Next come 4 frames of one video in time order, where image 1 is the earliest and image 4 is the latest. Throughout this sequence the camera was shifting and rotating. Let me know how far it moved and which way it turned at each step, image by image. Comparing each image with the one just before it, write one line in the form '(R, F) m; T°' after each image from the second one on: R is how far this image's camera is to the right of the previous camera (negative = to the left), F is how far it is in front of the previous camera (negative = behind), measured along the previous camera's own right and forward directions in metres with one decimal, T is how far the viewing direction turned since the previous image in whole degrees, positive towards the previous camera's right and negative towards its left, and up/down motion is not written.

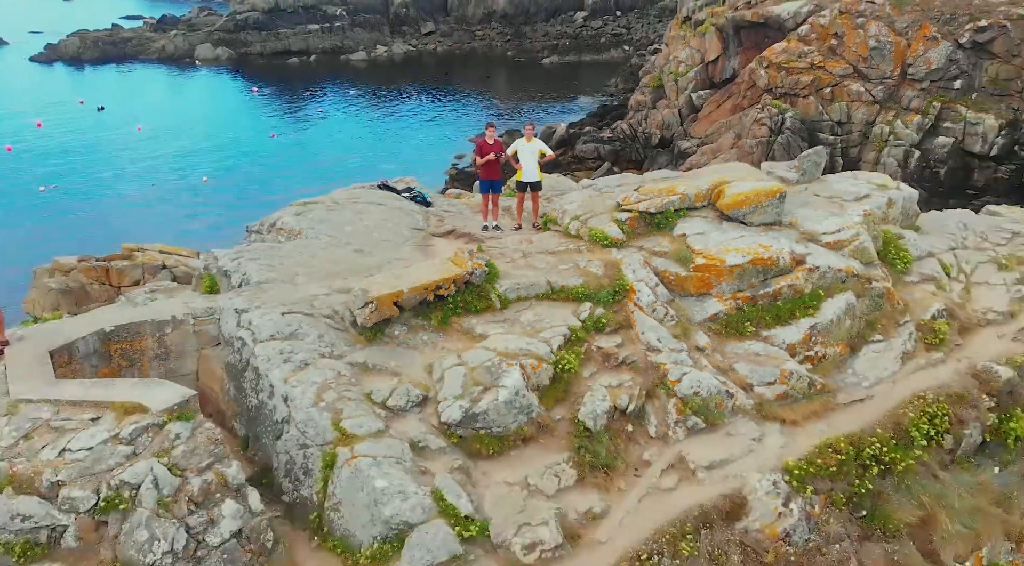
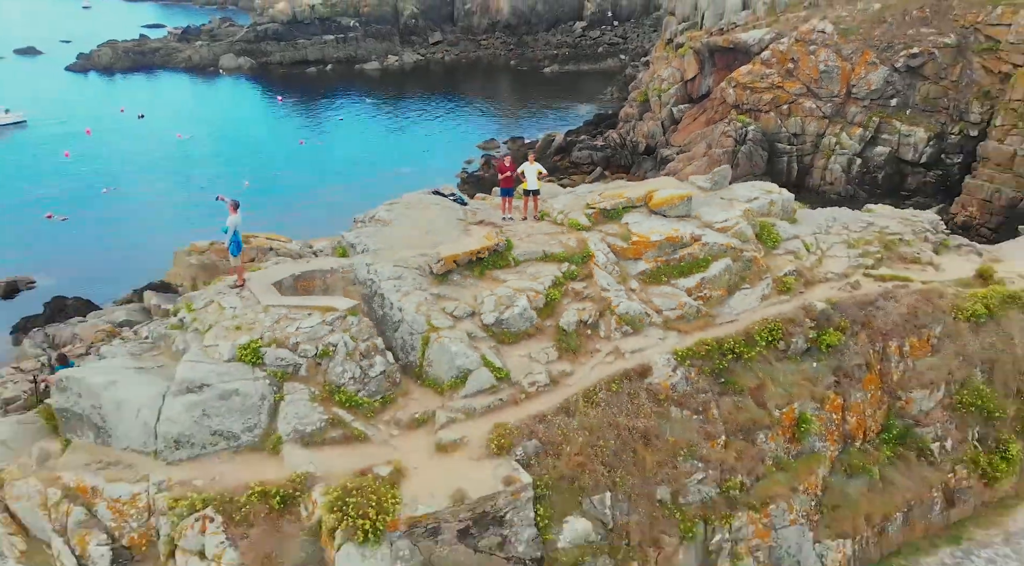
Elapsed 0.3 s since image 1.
(-0.1, -3.6) m; 0°
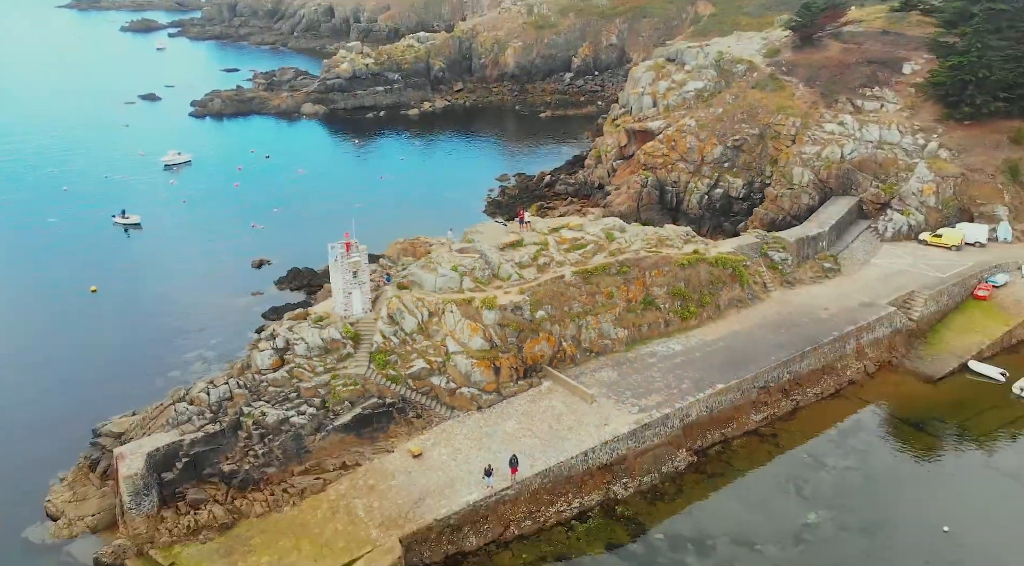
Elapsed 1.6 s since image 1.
(-0.3, -19.7) m; 0°
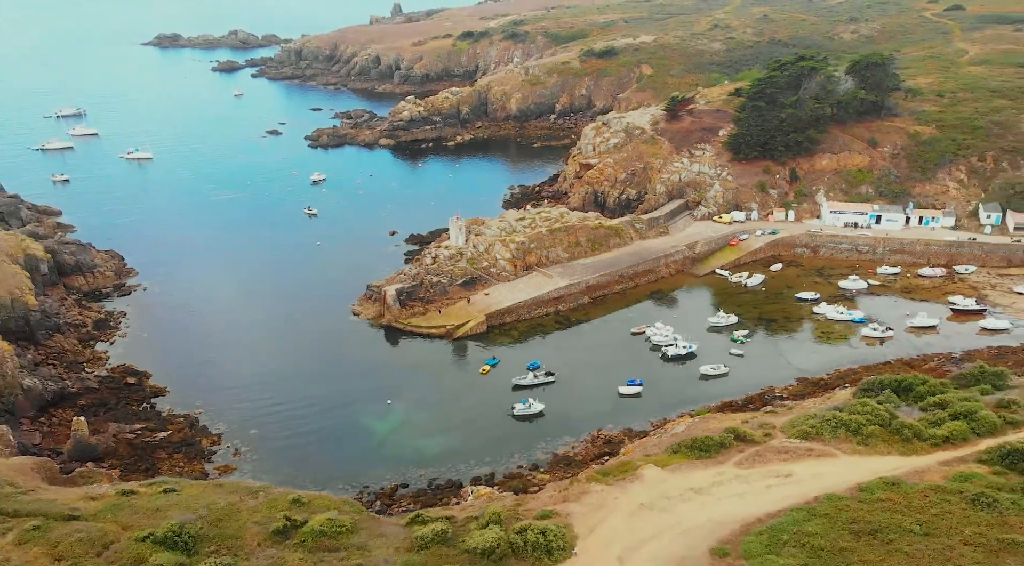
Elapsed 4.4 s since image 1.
(-1.0, -41.8) m; 0°
